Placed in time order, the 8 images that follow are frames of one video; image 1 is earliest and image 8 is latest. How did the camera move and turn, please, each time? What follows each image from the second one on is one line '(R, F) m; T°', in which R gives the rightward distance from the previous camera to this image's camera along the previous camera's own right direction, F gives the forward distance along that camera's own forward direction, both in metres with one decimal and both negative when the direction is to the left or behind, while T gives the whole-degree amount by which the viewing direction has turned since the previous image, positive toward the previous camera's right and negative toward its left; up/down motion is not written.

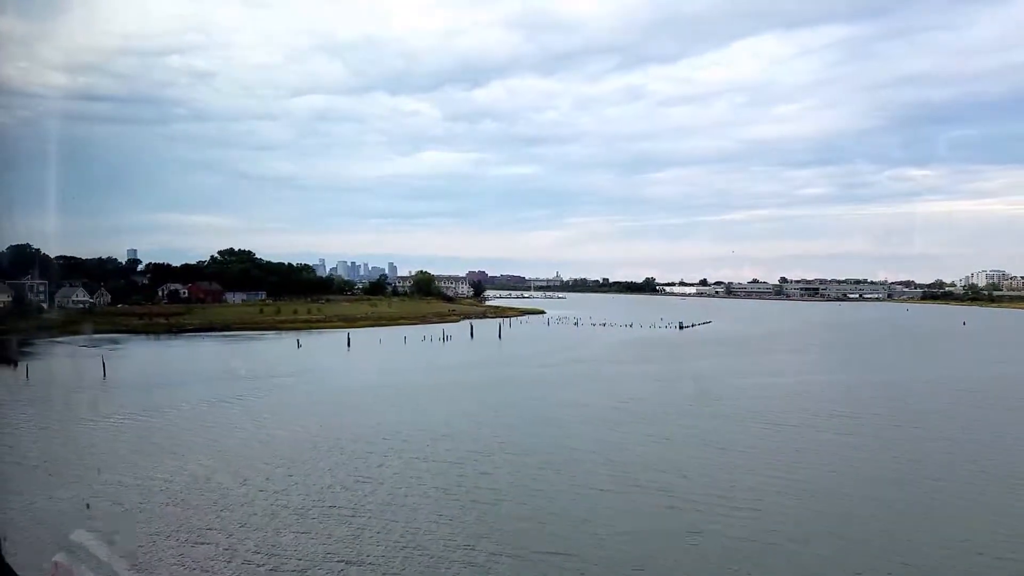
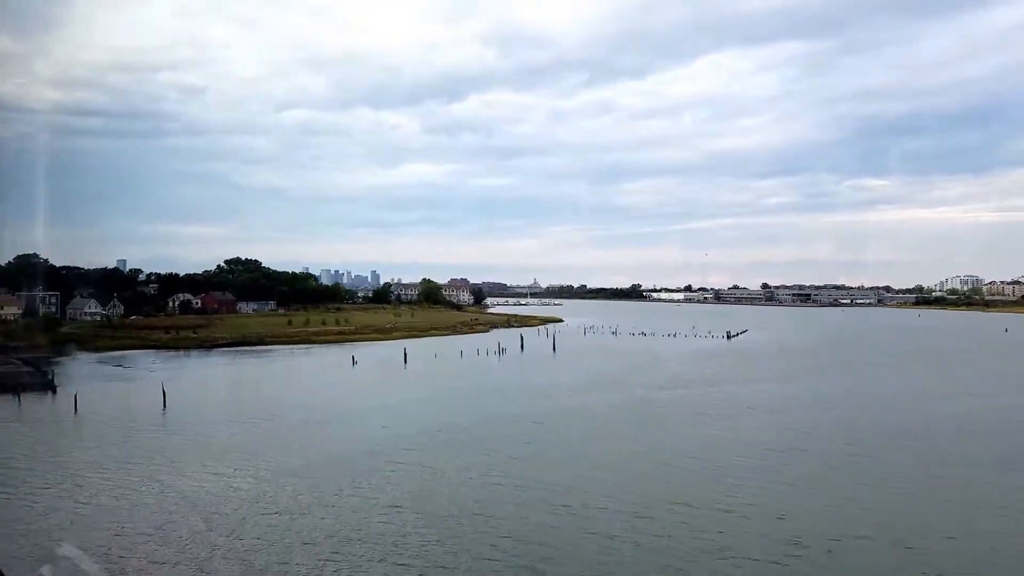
(-3.9, +2.0) m; +2°
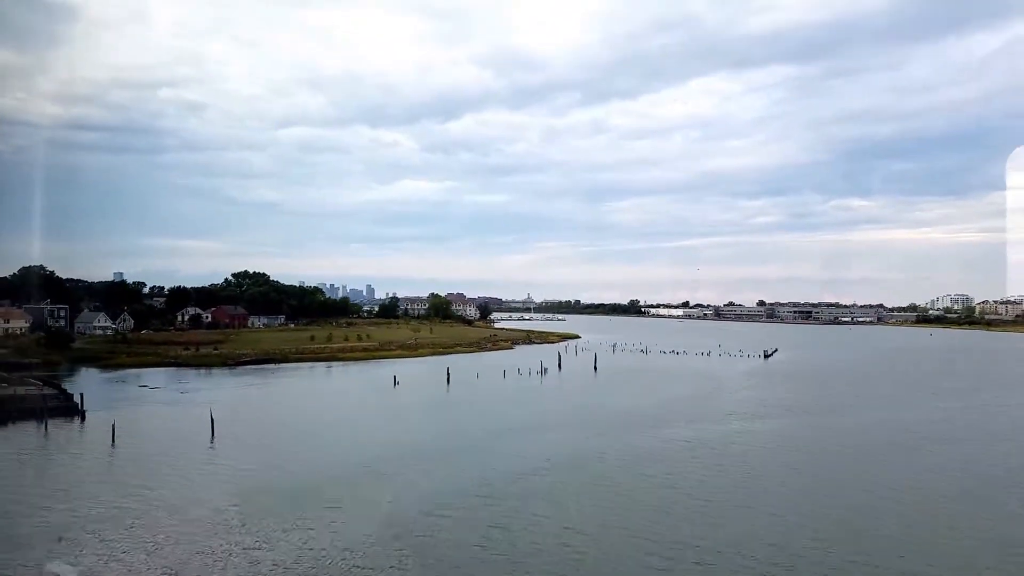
(-2.4, +1.8) m; +1°
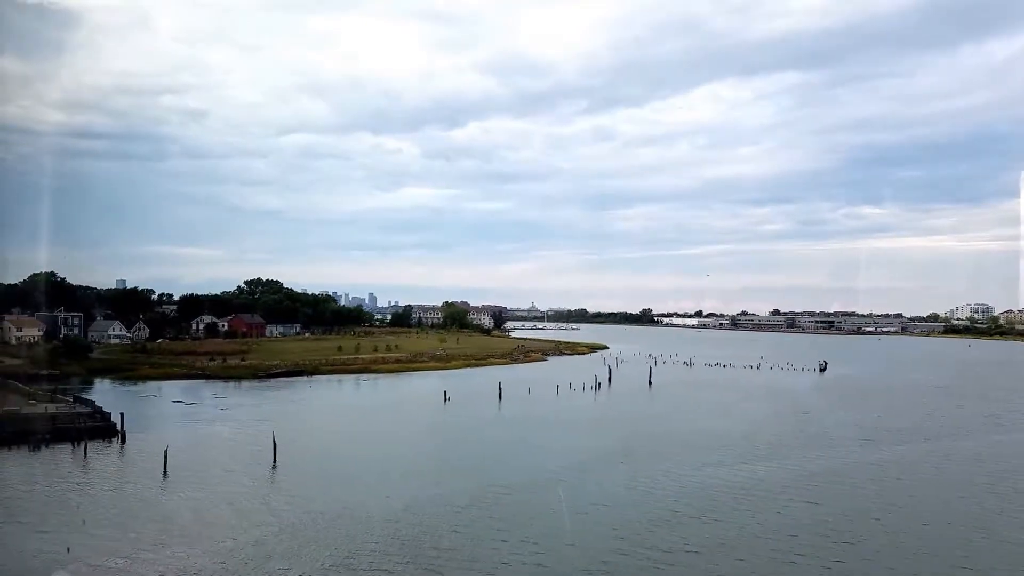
(-2.4, +2.3) m; 0°
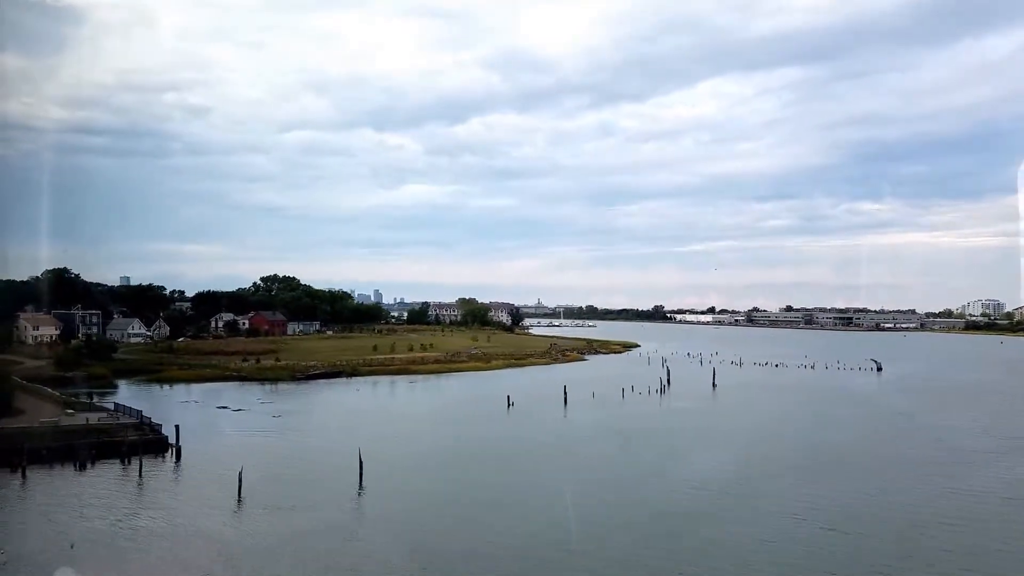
(-2.4, +2.2) m; 0°
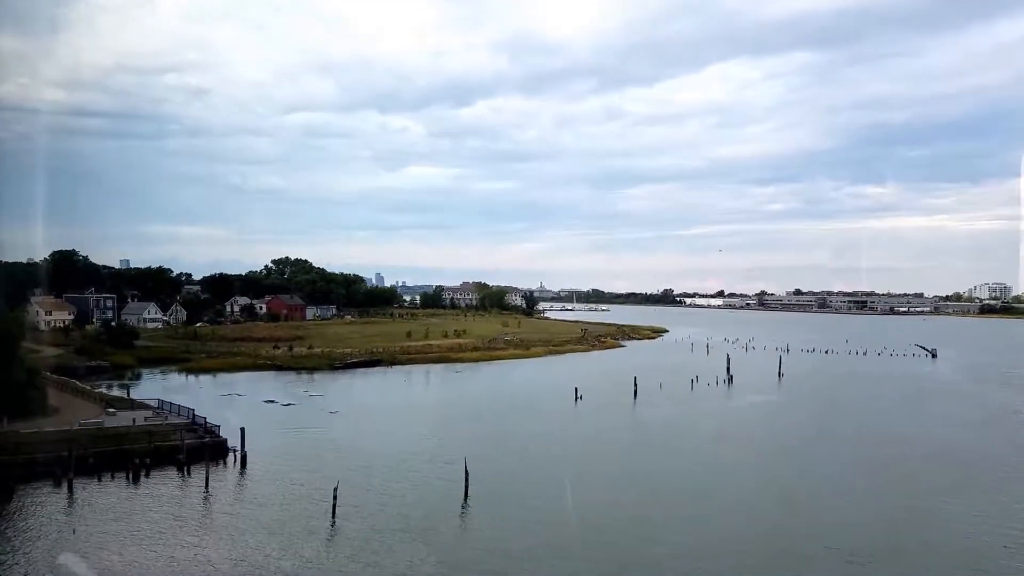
(-2.4, +2.1) m; 0°
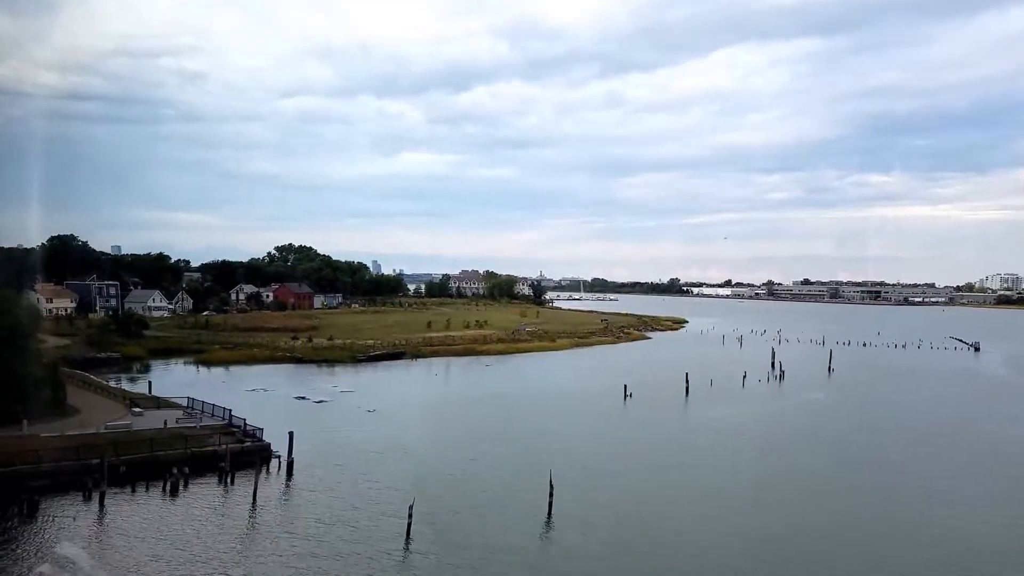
(-1.5, +1.9) m; 0°
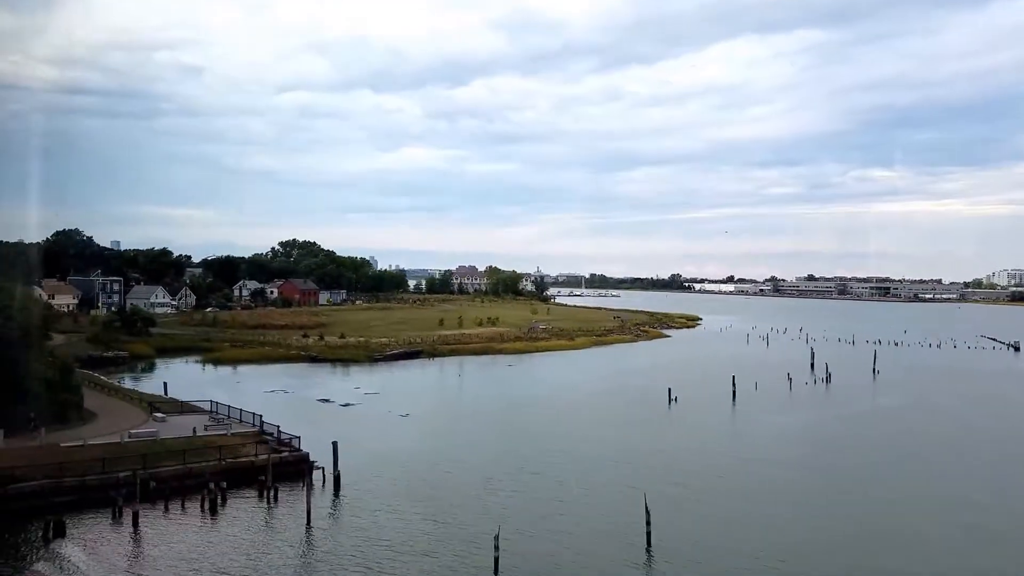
(-1.2, +1.6) m; 0°
